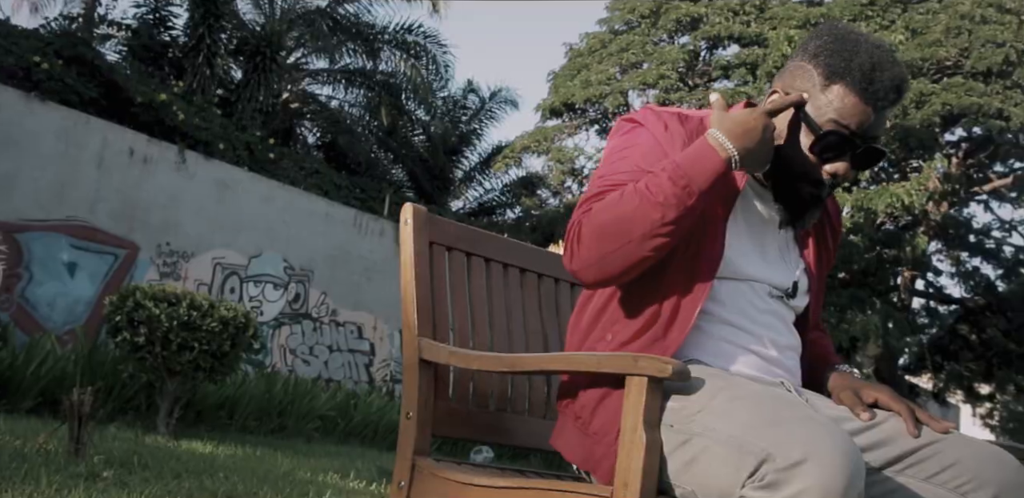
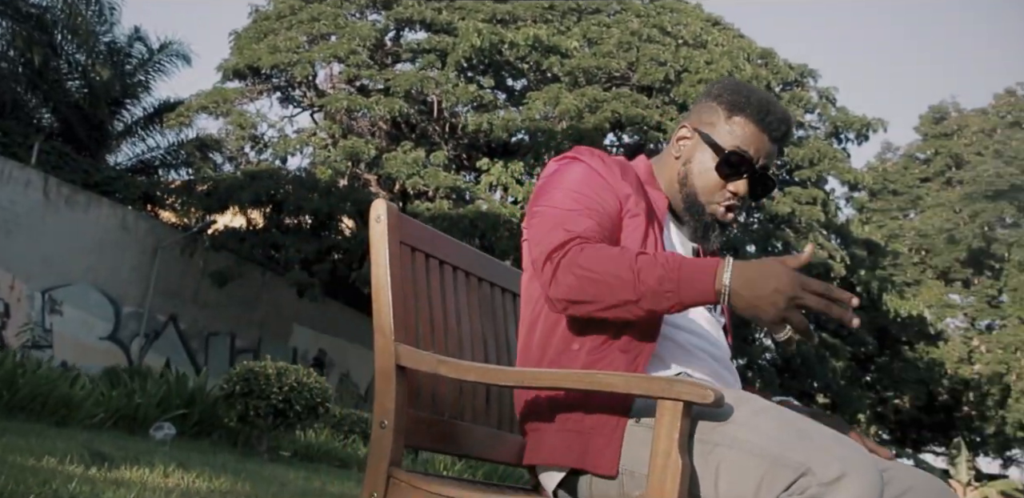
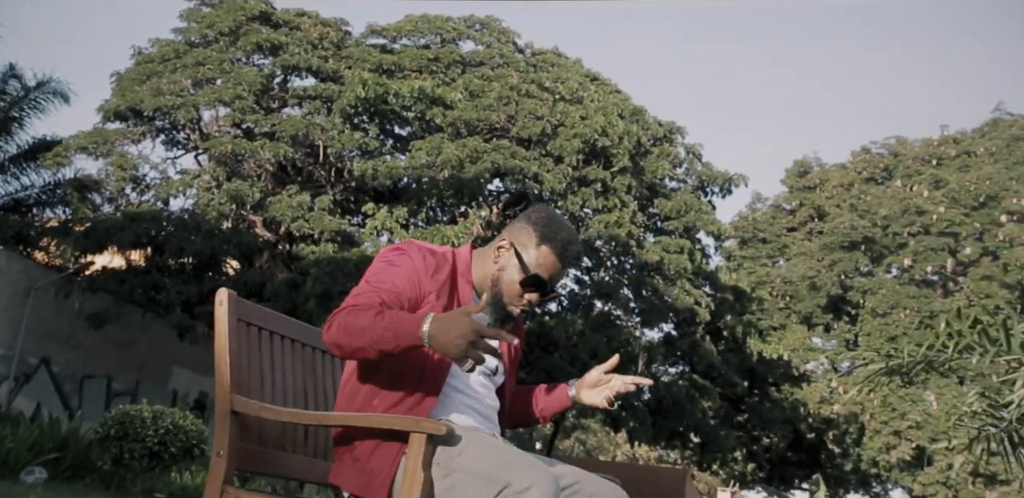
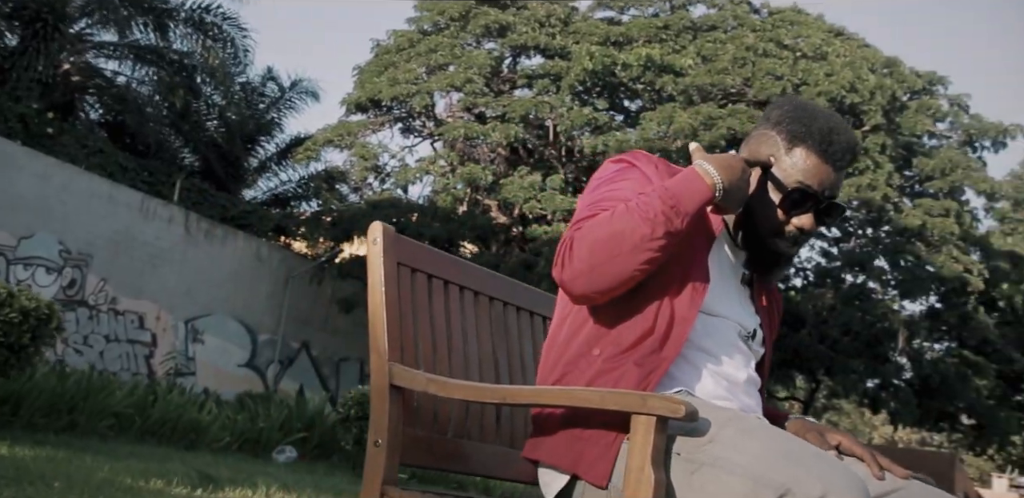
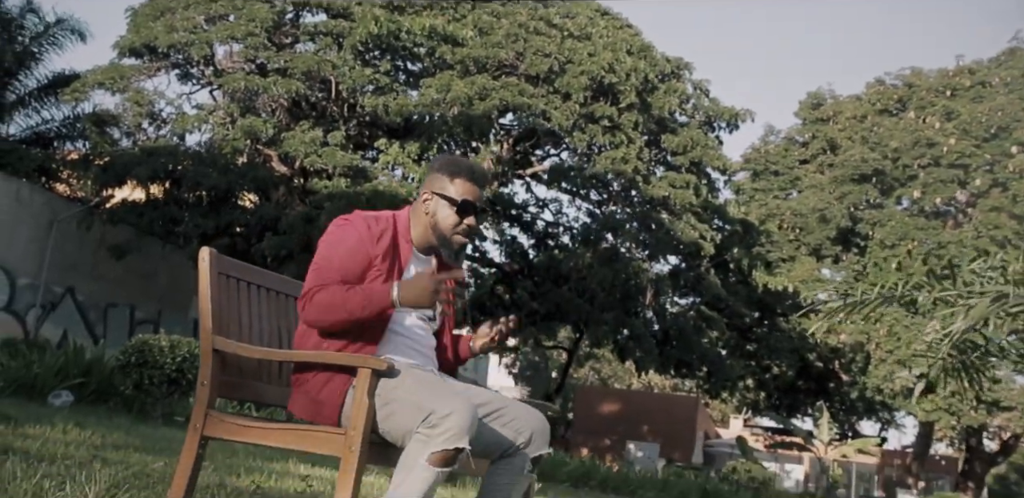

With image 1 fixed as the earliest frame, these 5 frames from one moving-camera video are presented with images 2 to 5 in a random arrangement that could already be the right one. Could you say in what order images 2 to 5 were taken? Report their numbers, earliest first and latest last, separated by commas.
4, 2, 3, 5
